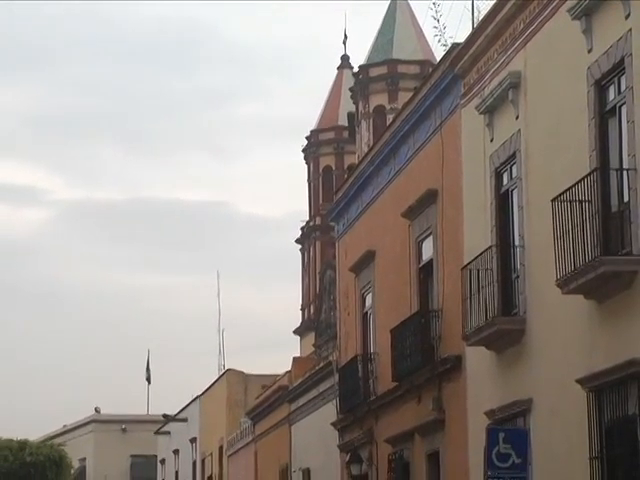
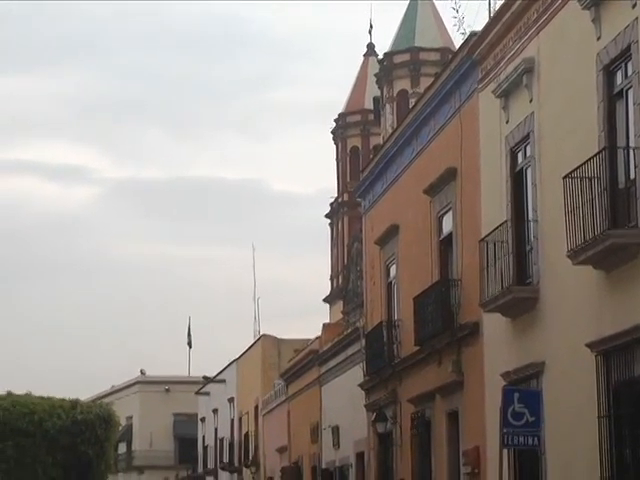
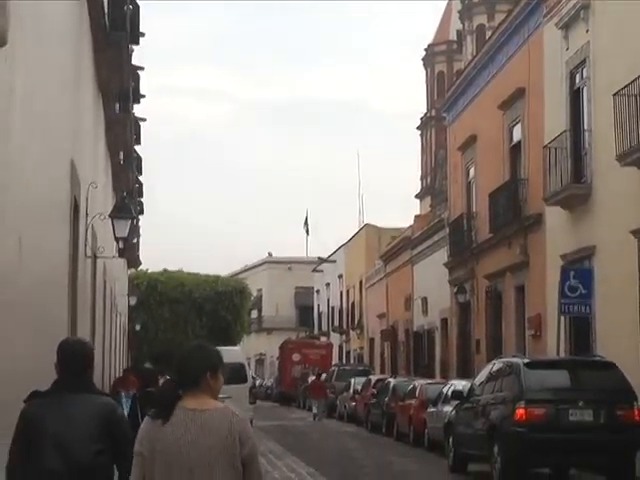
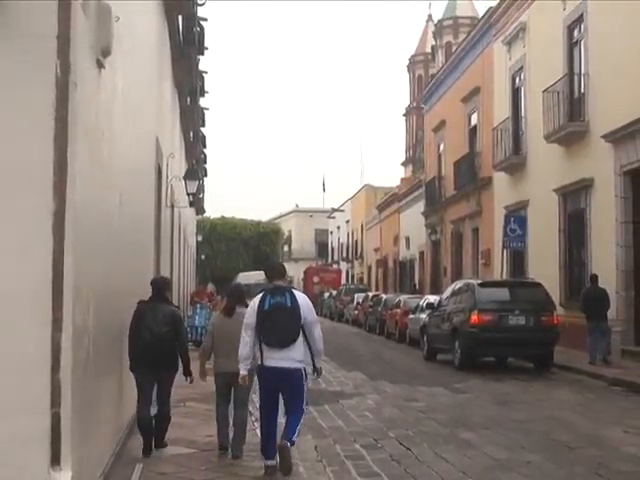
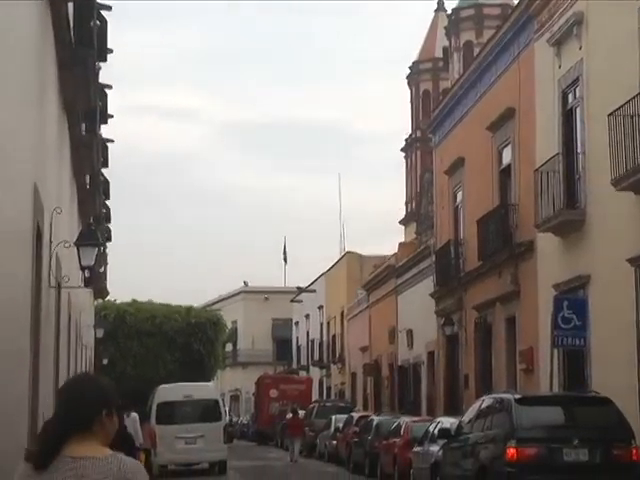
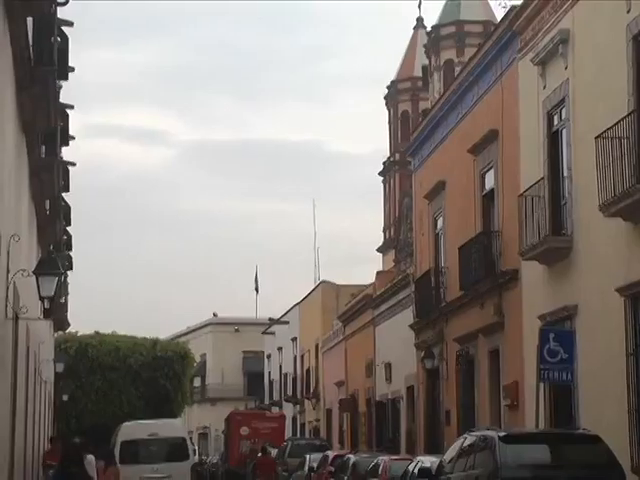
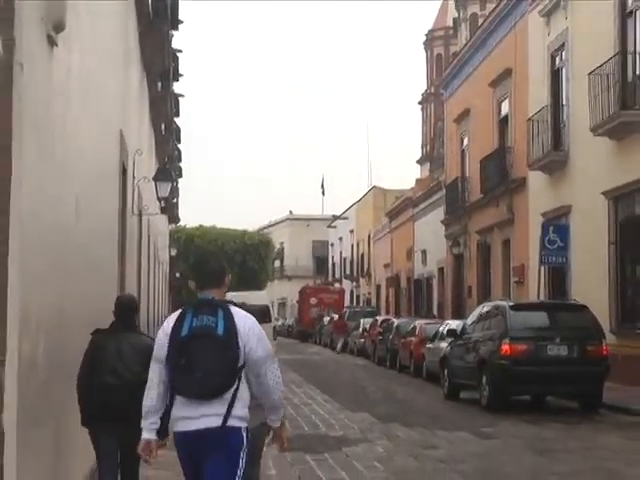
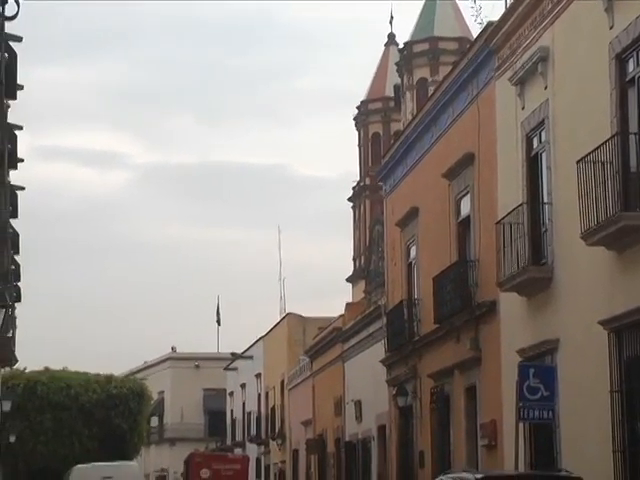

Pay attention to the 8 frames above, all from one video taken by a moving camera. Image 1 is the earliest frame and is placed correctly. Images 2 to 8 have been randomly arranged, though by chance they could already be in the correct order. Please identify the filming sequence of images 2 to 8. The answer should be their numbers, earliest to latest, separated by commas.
2, 8, 6, 5, 3, 7, 4
